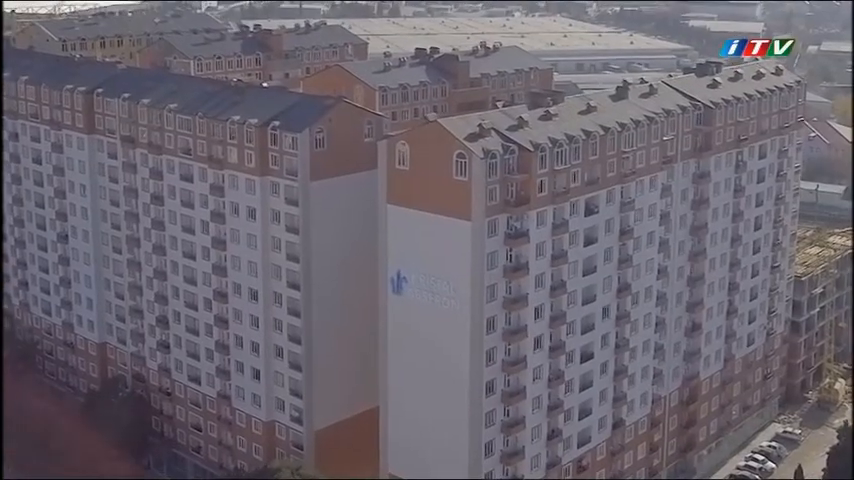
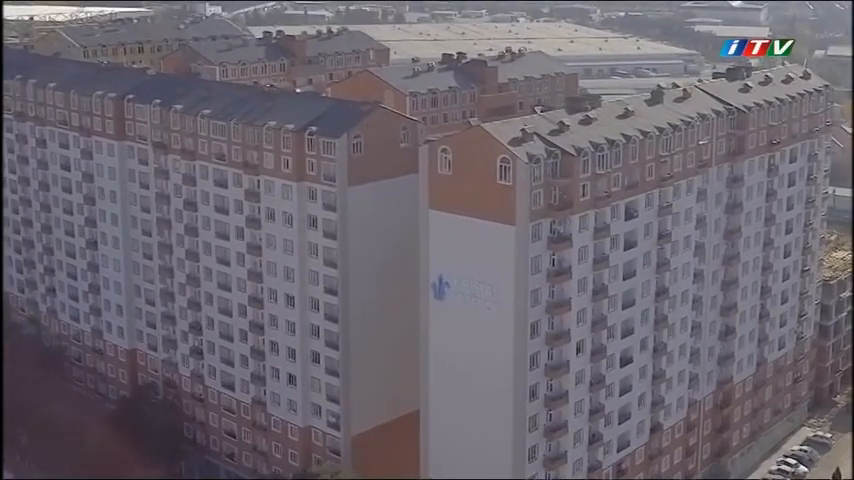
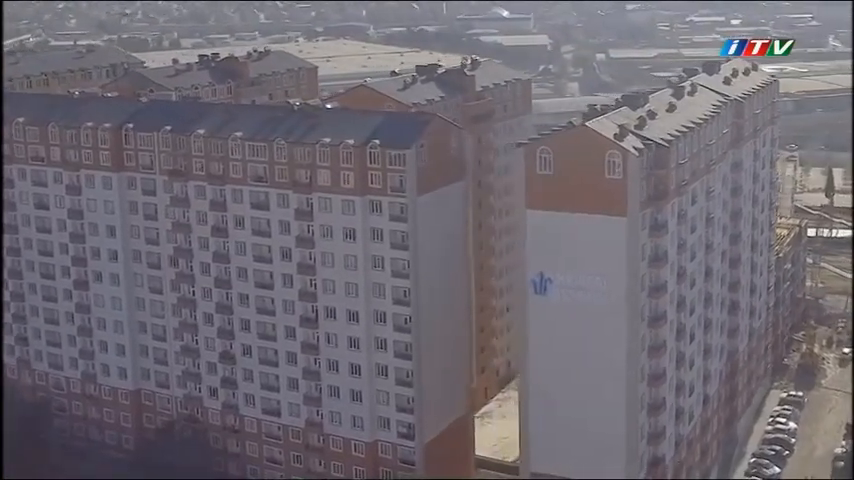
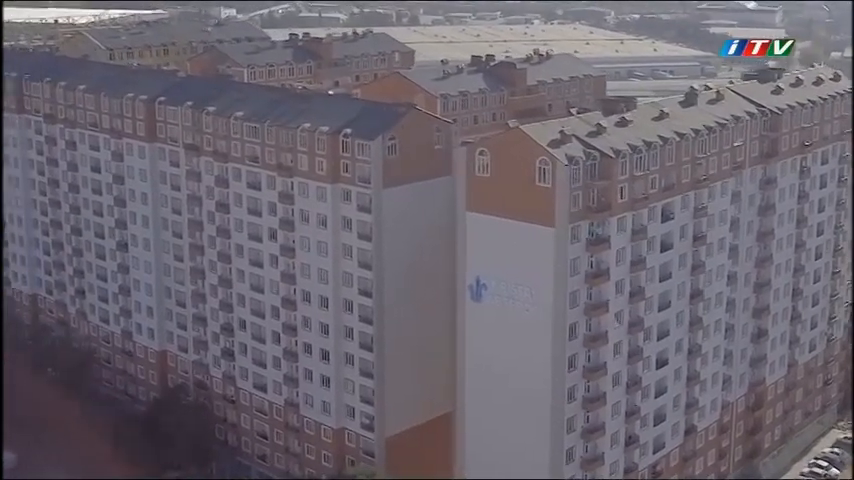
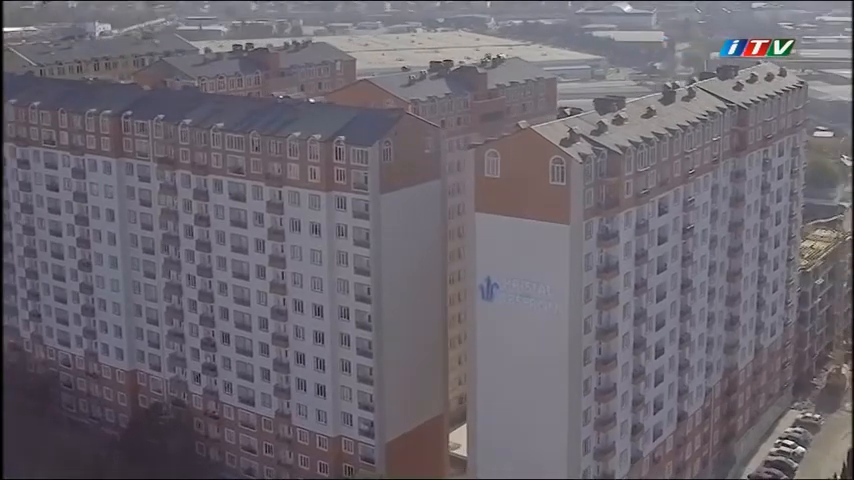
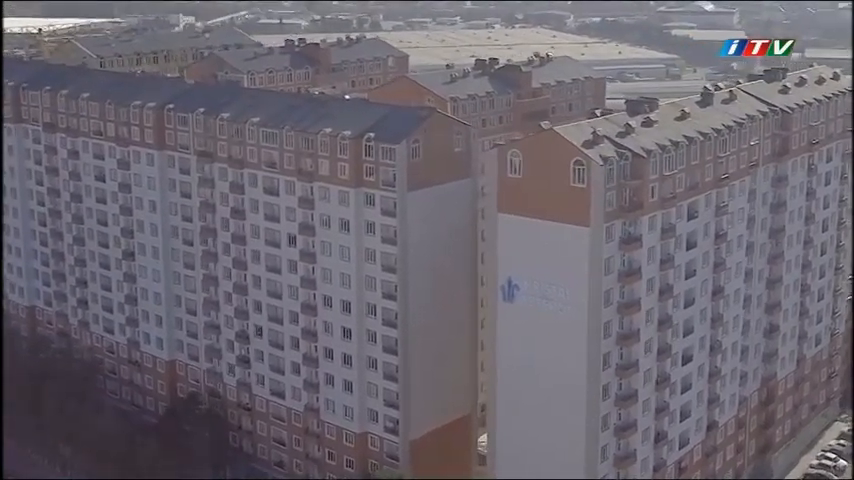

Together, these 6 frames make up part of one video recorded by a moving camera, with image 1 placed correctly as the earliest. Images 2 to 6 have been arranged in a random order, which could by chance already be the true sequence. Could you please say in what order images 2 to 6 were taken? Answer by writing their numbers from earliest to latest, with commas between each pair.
2, 4, 6, 5, 3
